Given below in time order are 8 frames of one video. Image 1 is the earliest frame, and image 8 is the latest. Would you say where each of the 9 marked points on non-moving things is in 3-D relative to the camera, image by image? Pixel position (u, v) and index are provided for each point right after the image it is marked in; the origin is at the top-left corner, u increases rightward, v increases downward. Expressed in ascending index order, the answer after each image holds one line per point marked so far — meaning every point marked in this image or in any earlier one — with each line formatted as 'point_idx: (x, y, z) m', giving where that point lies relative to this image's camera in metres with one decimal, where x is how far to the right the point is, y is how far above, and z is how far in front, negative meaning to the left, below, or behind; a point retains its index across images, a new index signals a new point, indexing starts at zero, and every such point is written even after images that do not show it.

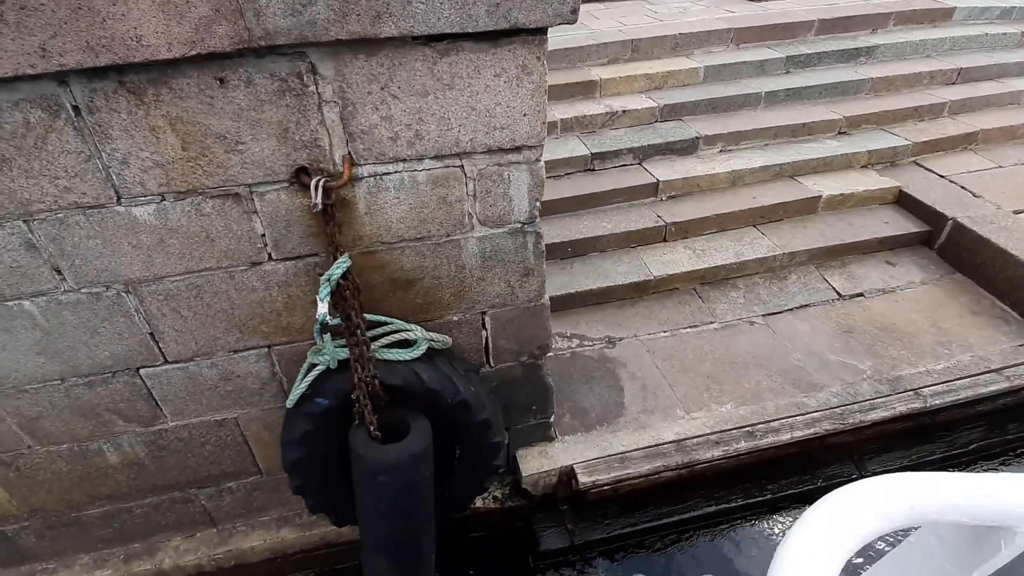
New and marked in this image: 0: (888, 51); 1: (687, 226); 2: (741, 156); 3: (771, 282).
0: (+2.9, +1.9, +3.9) m
1: (+1.1, +0.4, +3.1) m
2: (+1.5, +0.9, +3.4) m
3: (+1.5, 0.0, +3.0) m
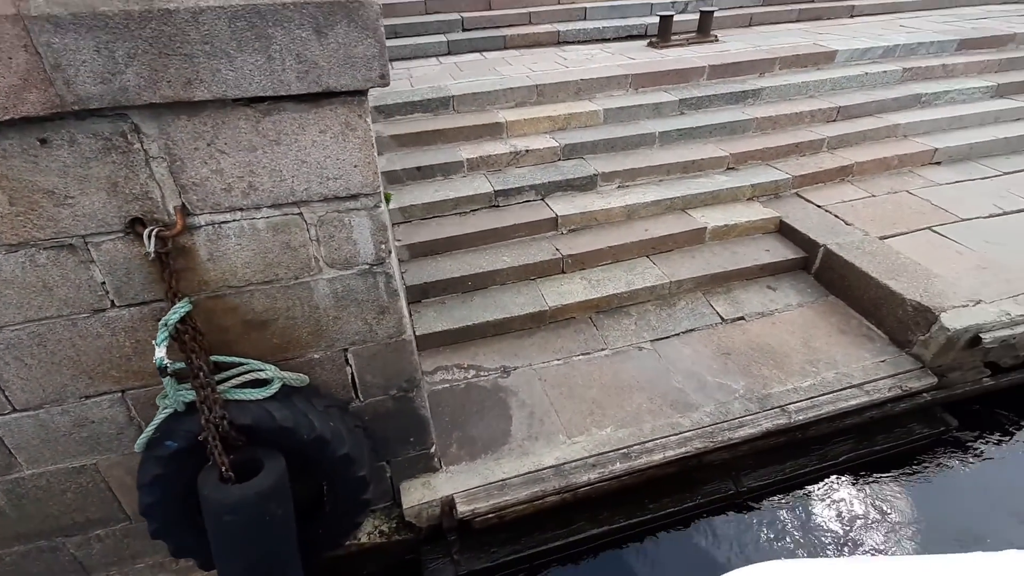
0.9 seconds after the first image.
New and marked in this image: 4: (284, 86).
0: (+2.2, +1.7, +4.2) m
1: (+0.5, +0.2, +3.3) m
2: (+0.9, +0.7, +3.6) m
3: (+0.9, -0.1, +3.2) m
4: (-0.6, +0.5, +1.3) m
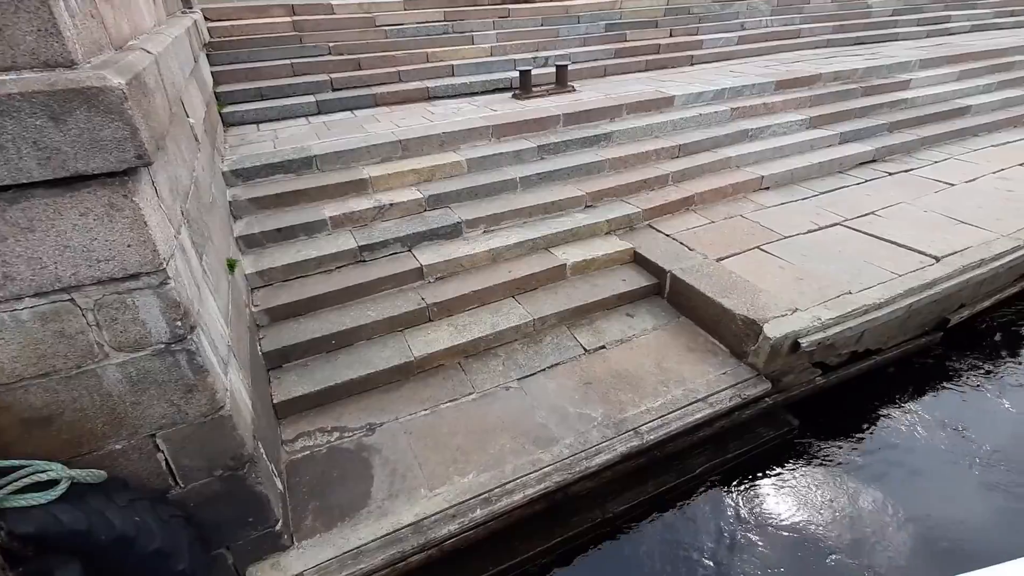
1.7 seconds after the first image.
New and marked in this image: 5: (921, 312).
0: (+1.0, +1.4, +4.6) m
1: (-0.4, -0.1, +3.3) m
2: (-0.1, +0.4, +3.8) m
3: (+0.1, -0.4, +3.3) m
4: (-1.3, +0.3, +1.3) m
5: (+2.8, -0.2, +3.4) m
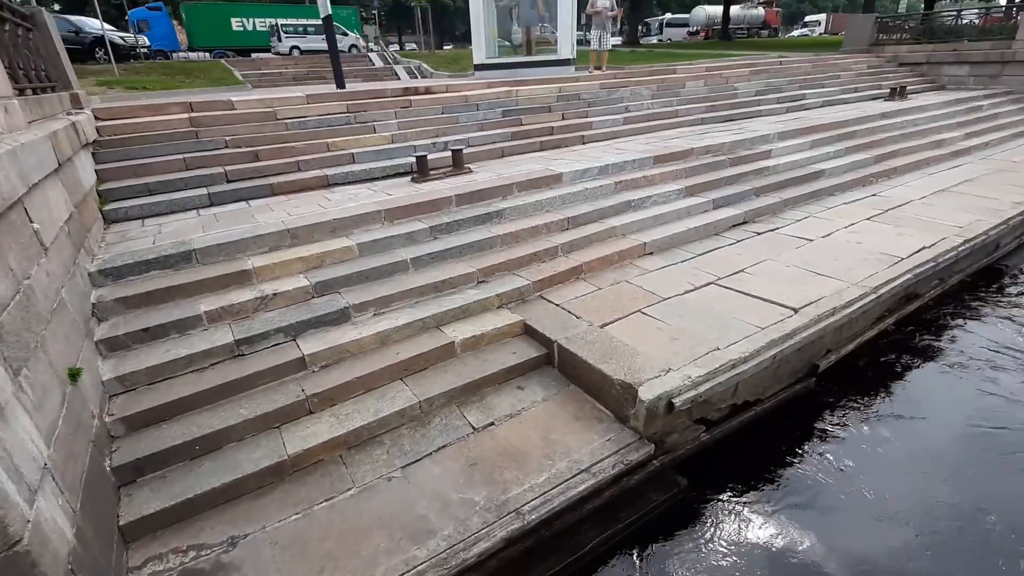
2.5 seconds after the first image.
0: (0.0, +0.8, +4.9) m
1: (-1.2, -0.7, +3.2) m
2: (-0.9, -0.2, +3.8) m
3: (-0.6, -0.9, +3.2) m
4: (-1.8, -0.1, +1.2) m
5: (+2.0, -0.5, +3.6) m
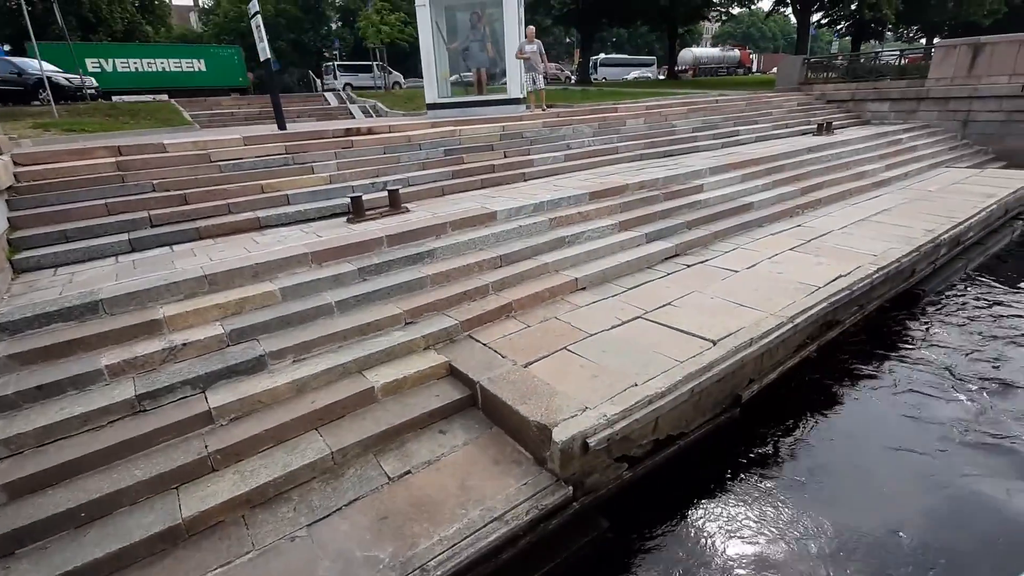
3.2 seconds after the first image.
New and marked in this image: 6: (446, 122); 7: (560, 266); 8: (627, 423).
0: (-0.6, +0.4, +4.9) m
1: (-1.7, -1.0, +3.1) m
2: (-1.5, -0.6, +3.6) m
3: (-1.1, -1.2, +3.0) m
4: (-2.3, -0.2, +1.0) m
5: (+1.4, -0.8, +3.6) m
6: (-1.1, +2.8, +8.4) m
7: (+0.5, +0.2, +5.0) m
8: (+0.7, -0.8, +3.1) m
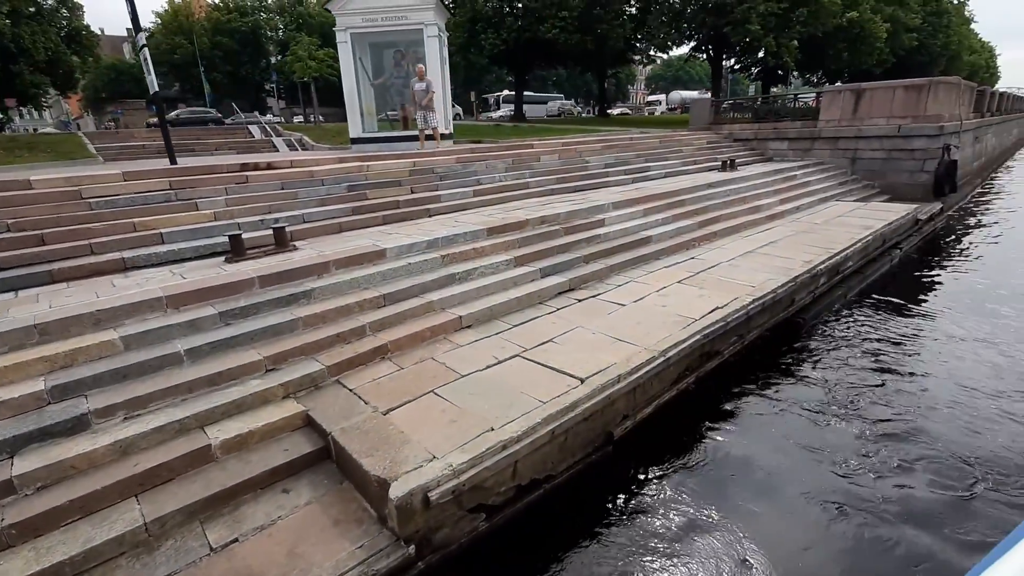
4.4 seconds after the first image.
0: (-1.8, 0.0, +4.7) m
1: (-2.6, -1.3, +2.7) m
2: (-2.5, -0.9, +3.3) m
3: (-2.0, -1.5, +2.7) m
4: (-3.0, -0.4, +0.7) m
5: (+0.5, -1.0, +3.6) m
6: (-2.6, +2.2, +8.2) m
7: (-0.6, -0.1, +4.9) m
8: (-0.2, -1.1, +3.0) m
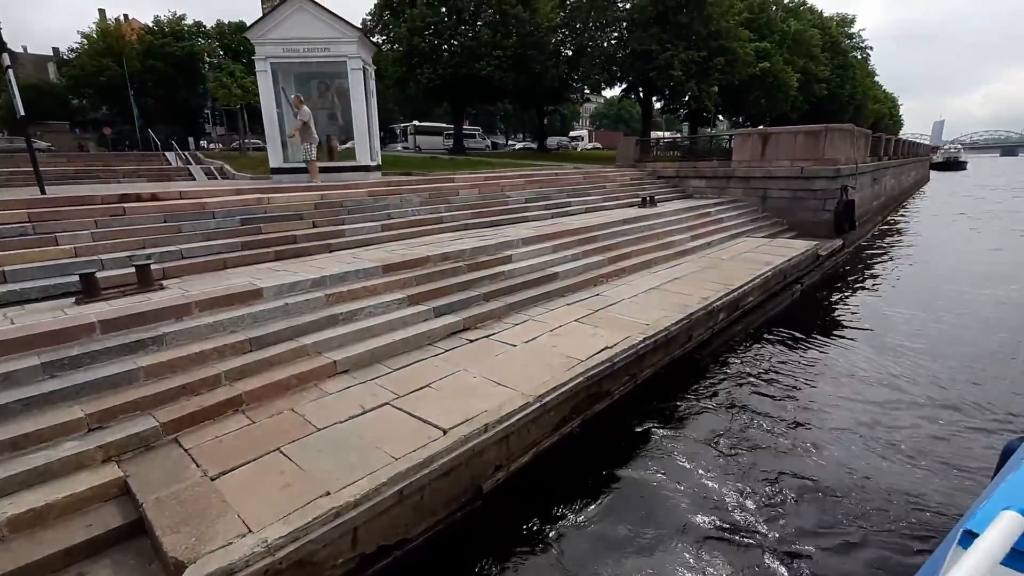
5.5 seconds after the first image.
0: (-2.8, -0.4, +4.2) m
1: (-3.5, -1.5, +2.1) m
2: (-3.4, -1.2, +2.8) m
3: (-2.9, -1.7, +2.2) m
4: (-3.7, -0.6, +0.1) m
5: (-0.5, -1.3, +3.3) m
6: (-4.0, +1.6, +7.9) m
7: (-1.7, -0.5, +4.6) m
8: (-1.1, -1.4, +2.6) m
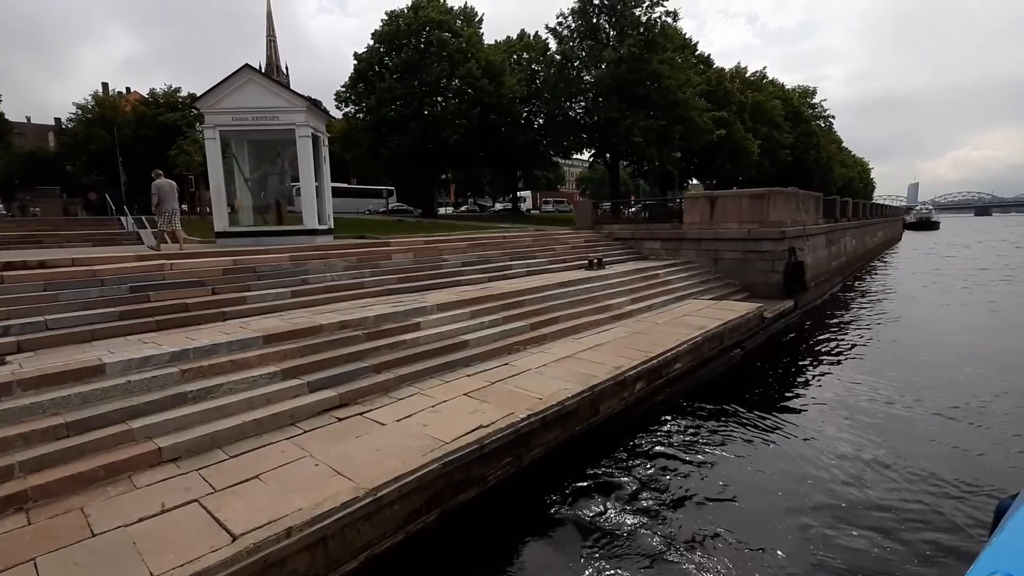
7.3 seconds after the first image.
0: (-4.0, -1.0, +3.8) m
1: (-4.7, -1.9, +1.5) m
2: (-4.6, -1.6, +2.2) m
3: (-4.1, -2.1, +1.6) m
4: (-4.9, -0.7, -0.3) m
5: (-1.7, -1.8, +2.8) m
6: (-5.3, +0.5, +7.6) m
7: (-2.9, -1.2, +4.1) m
8: (-2.3, -1.8, +2.1) m
